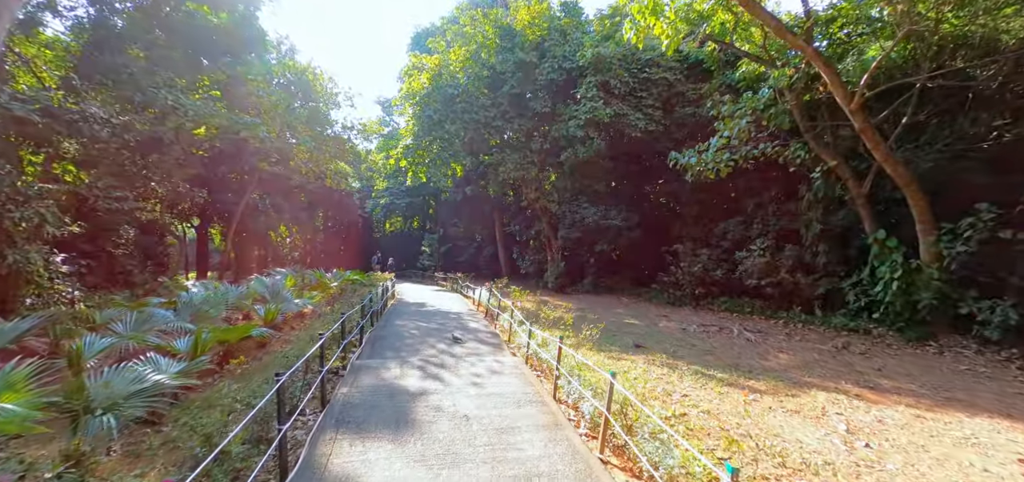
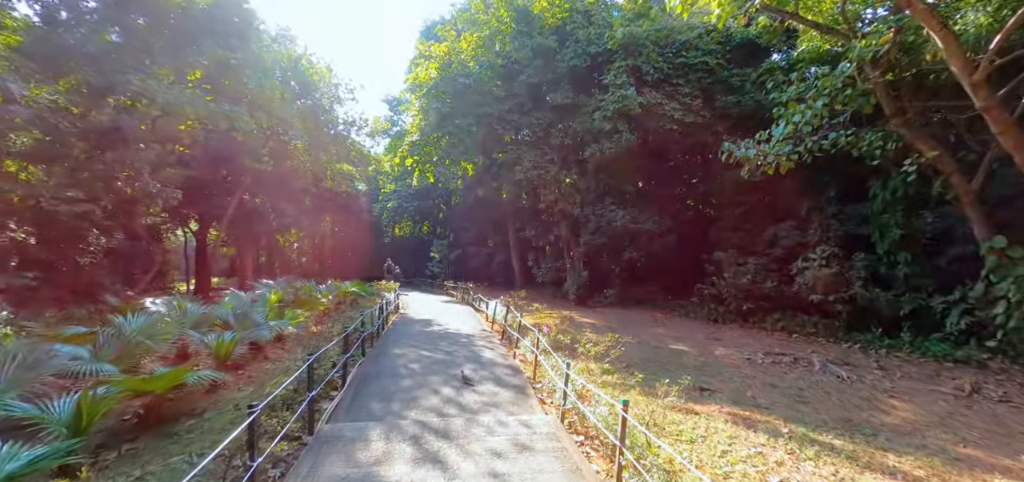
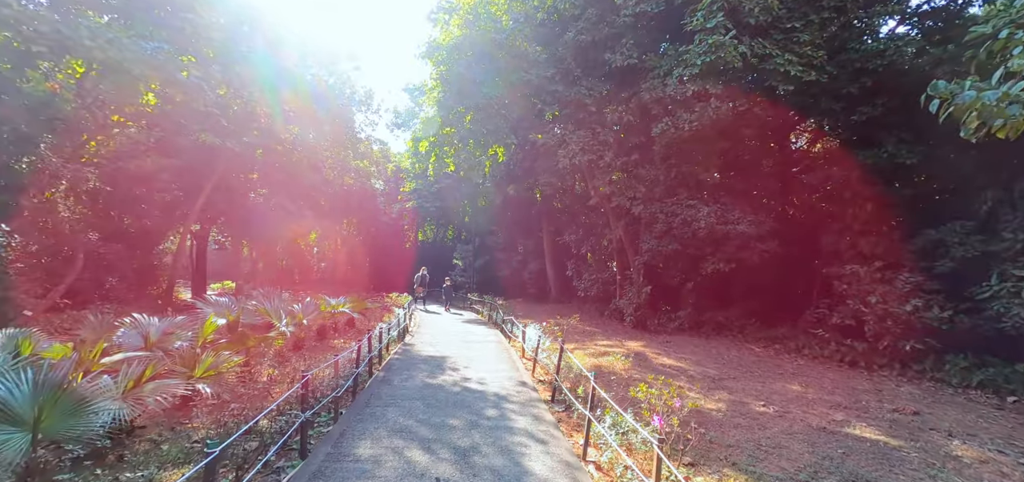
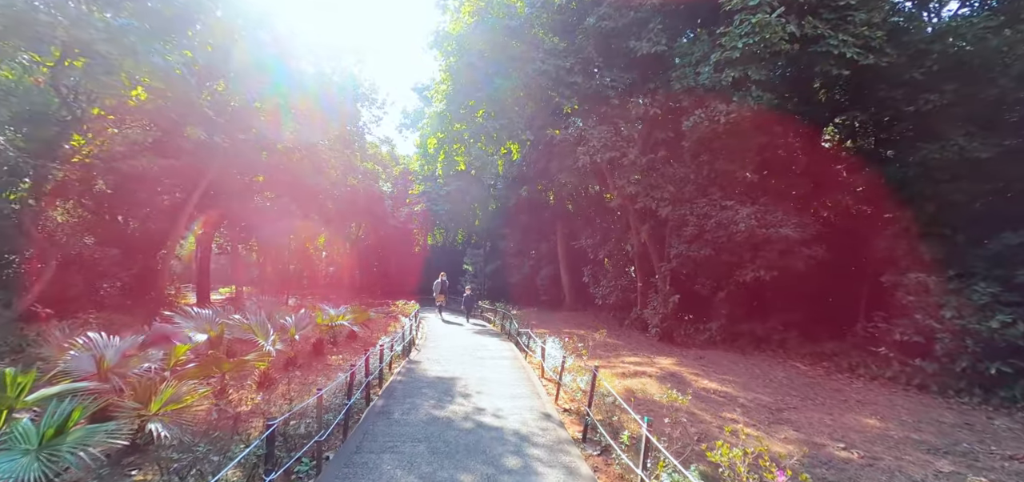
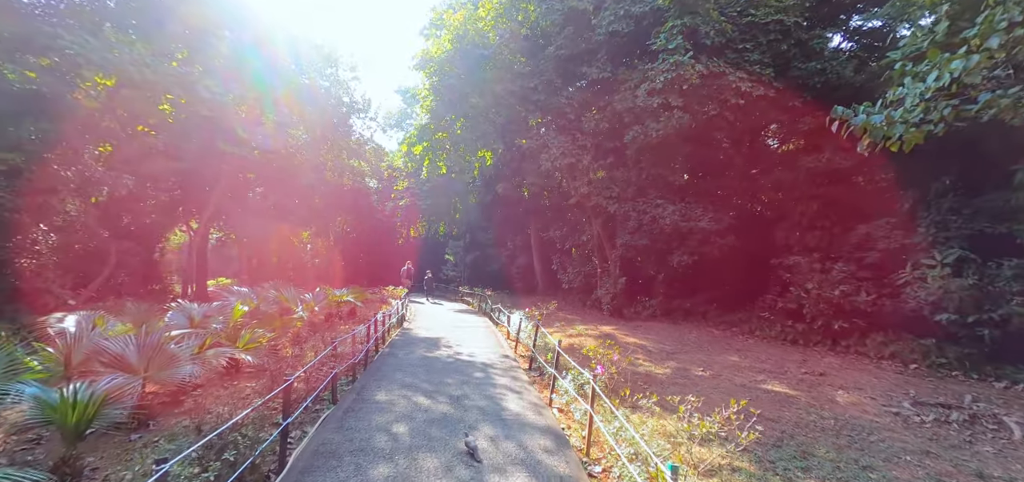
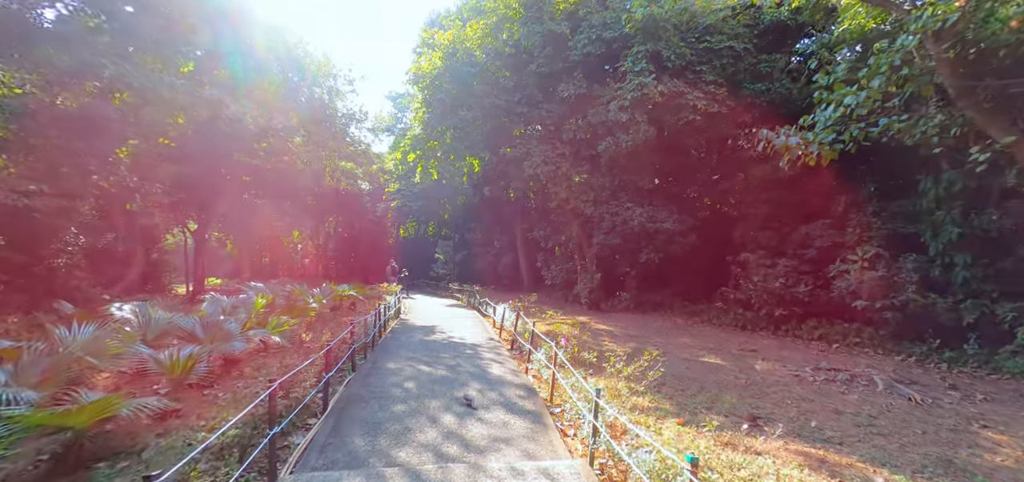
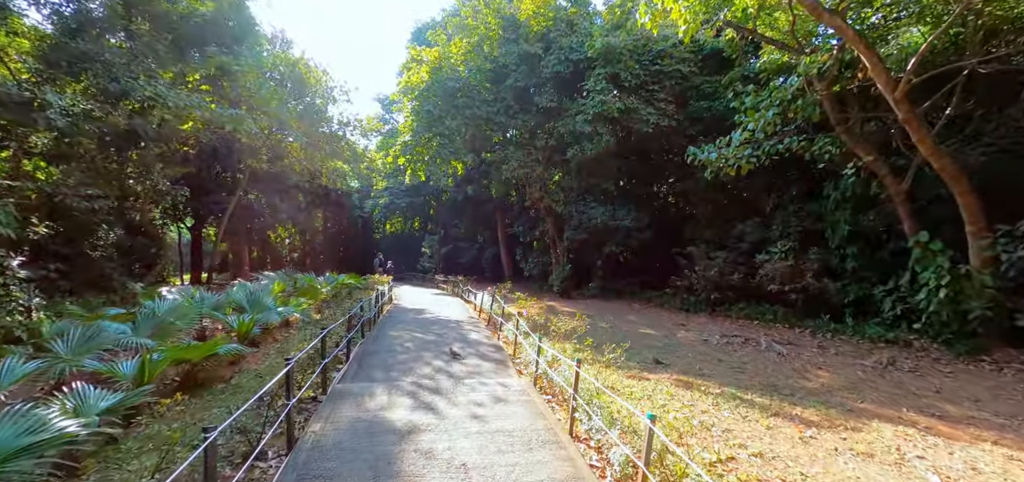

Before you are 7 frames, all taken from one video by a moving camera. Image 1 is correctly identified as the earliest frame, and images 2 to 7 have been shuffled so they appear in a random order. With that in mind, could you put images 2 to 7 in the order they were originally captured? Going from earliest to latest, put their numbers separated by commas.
7, 2, 6, 5, 3, 4
